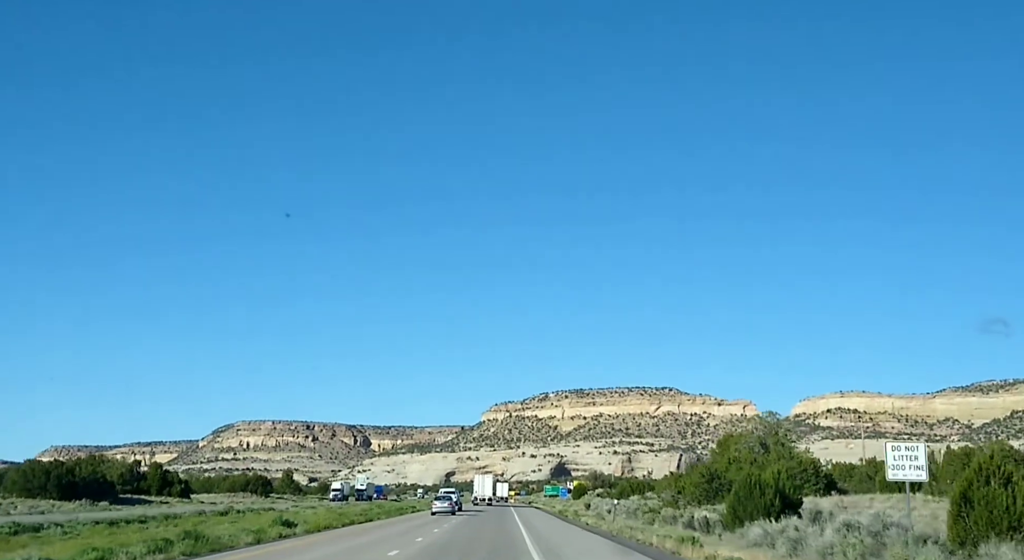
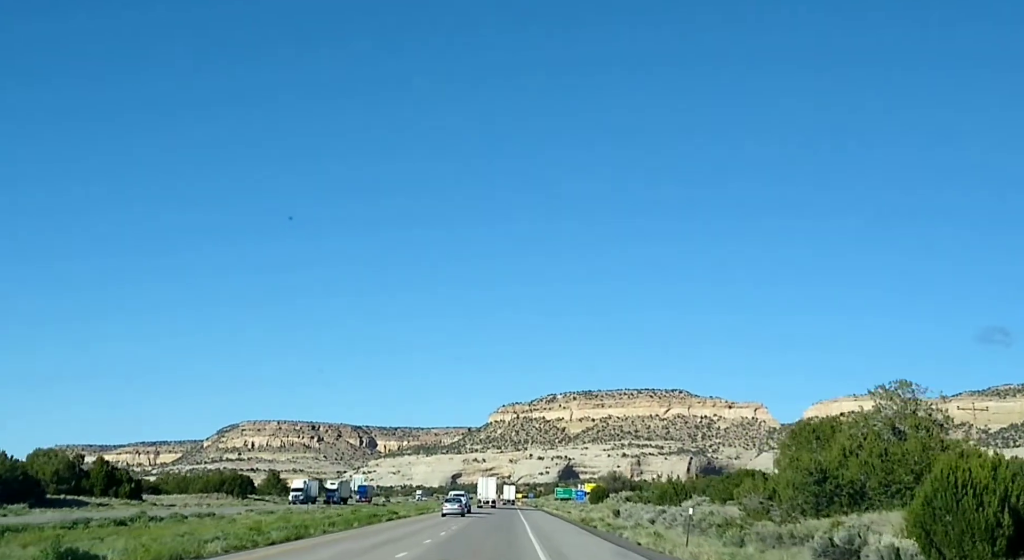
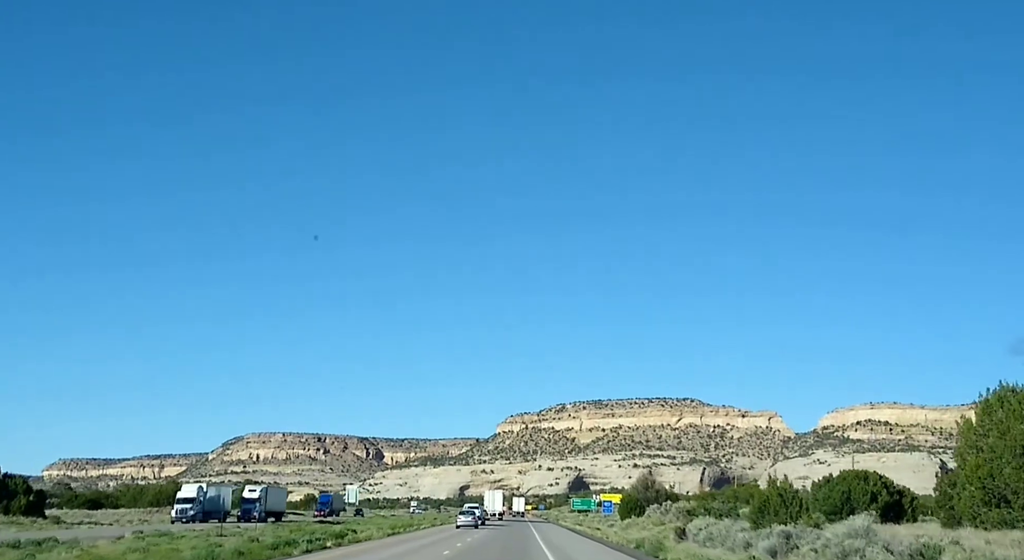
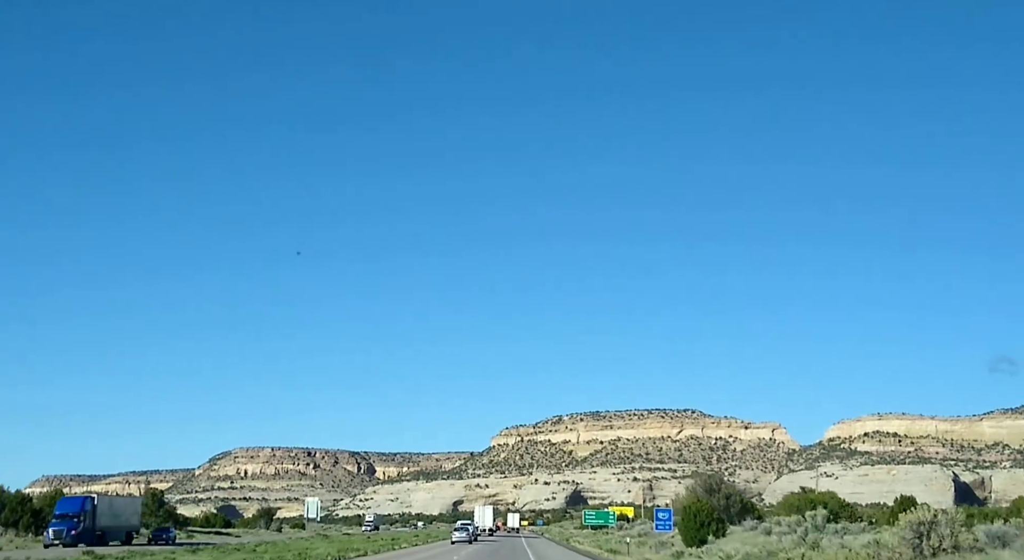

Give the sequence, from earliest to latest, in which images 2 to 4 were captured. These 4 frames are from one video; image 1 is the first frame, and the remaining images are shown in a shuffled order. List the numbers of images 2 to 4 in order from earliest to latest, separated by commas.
2, 3, 4
